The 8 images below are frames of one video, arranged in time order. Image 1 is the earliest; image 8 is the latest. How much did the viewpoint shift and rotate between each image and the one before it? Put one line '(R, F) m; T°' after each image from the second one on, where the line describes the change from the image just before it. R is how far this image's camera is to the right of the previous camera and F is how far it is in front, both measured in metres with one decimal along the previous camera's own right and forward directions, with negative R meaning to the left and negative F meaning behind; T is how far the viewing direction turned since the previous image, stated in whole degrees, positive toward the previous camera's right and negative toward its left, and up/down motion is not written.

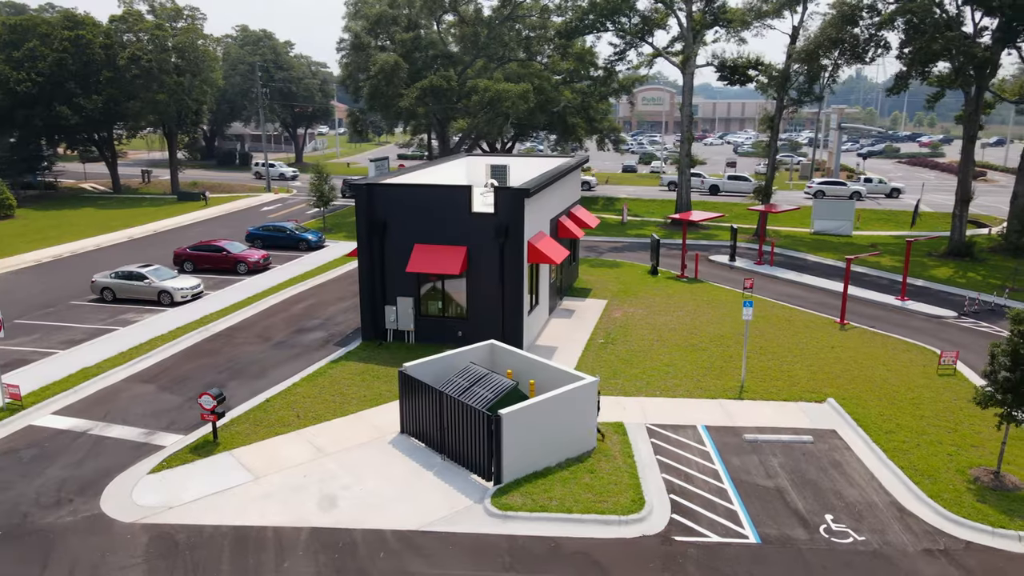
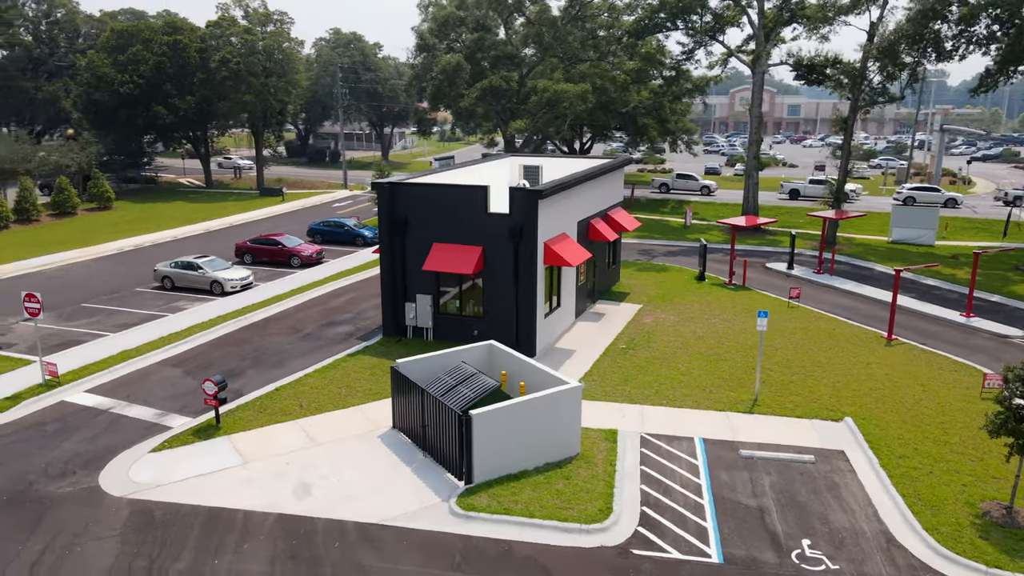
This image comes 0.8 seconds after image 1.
(+2.1, +0.2) m; -7°
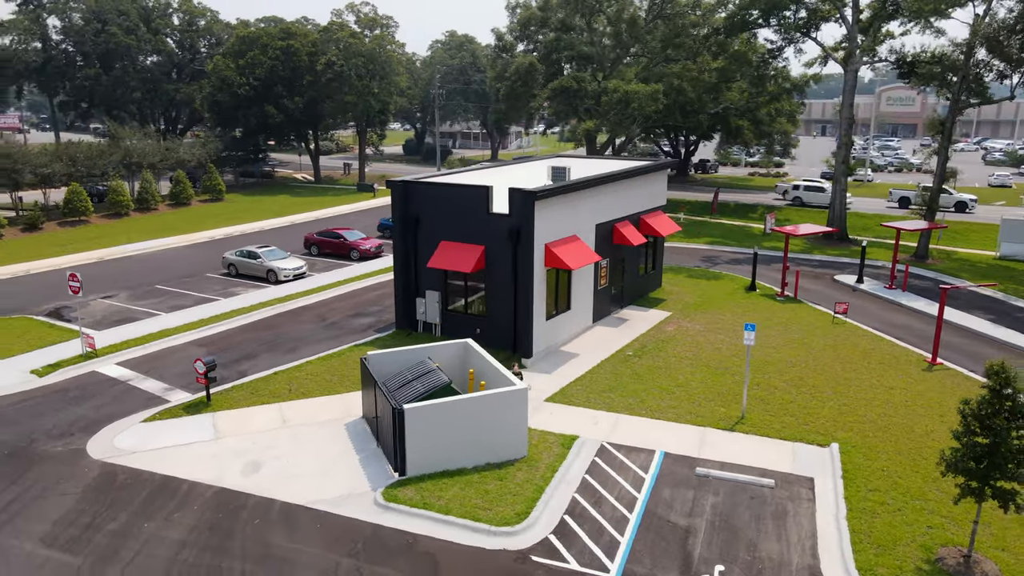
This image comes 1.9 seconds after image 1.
(+3.4, +0.2) m; -10°
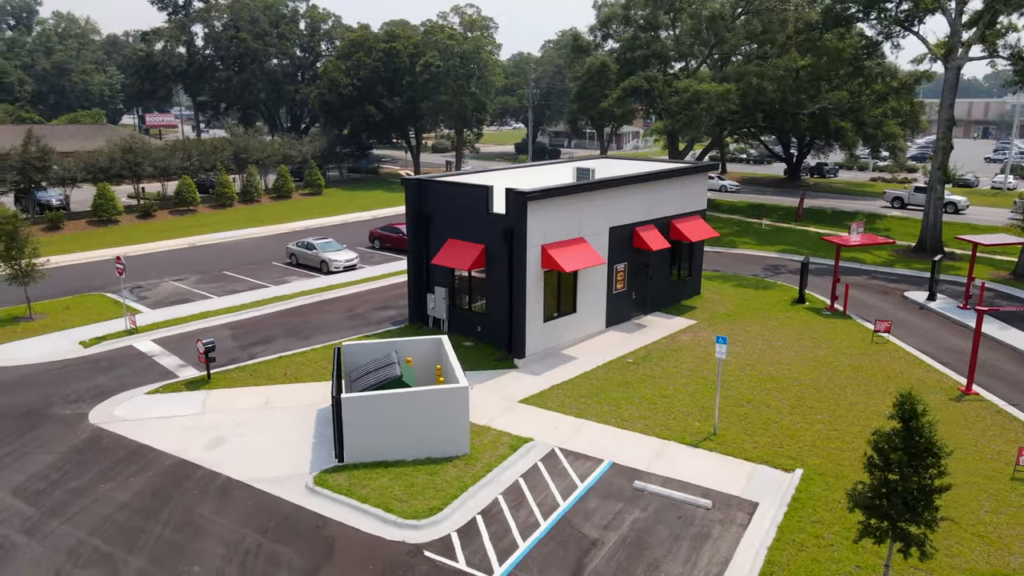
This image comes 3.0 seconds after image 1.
(+3.6, +0.2) m; -10°
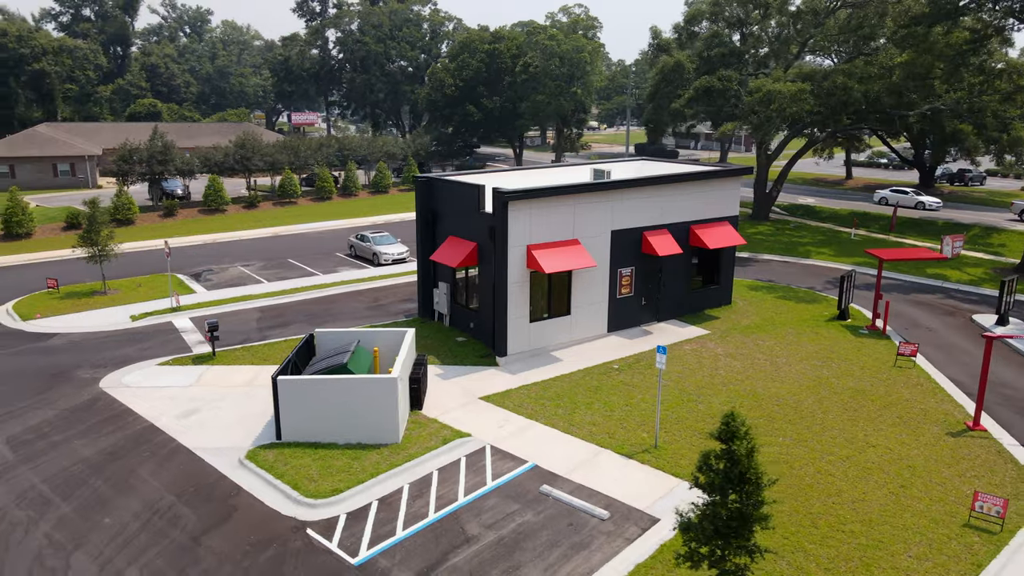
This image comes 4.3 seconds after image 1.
(+4.2, +0.2) m; -11°
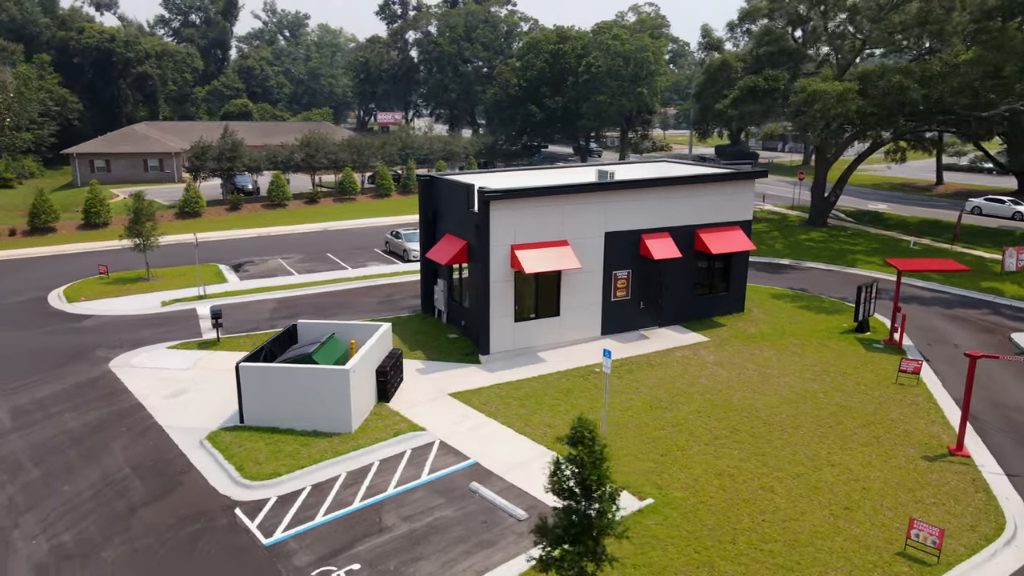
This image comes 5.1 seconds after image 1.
(+2.9, +0.1) m; -7°
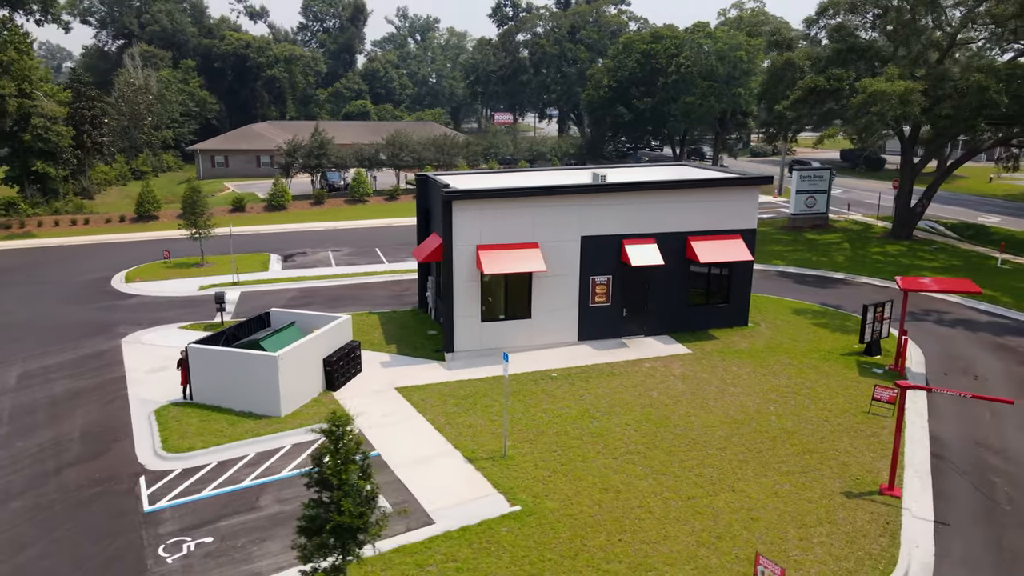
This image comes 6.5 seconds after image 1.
(+4.6, +0.4) m; -11°
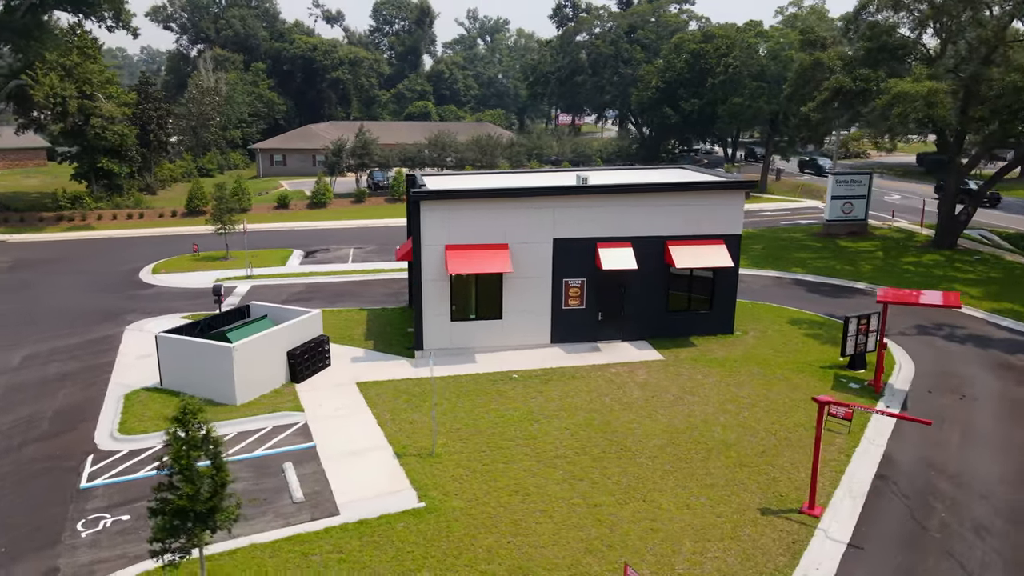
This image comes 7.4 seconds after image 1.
(+3.0, +0.1) m; -6°
